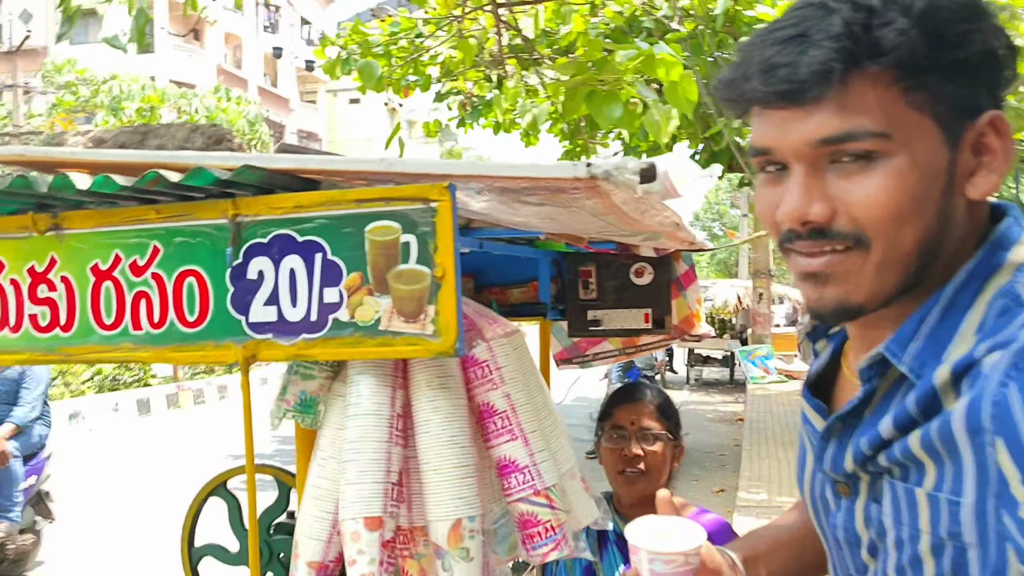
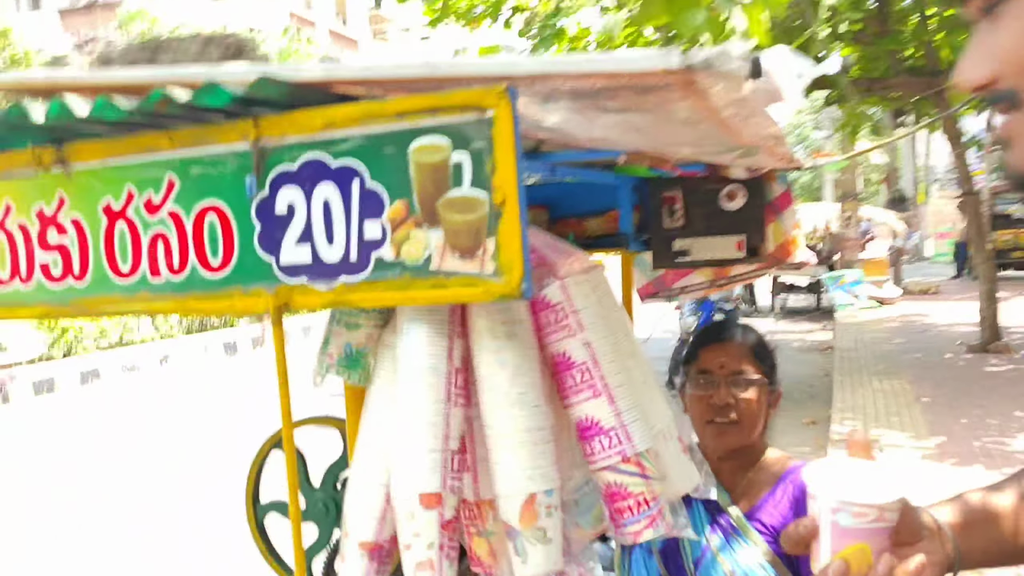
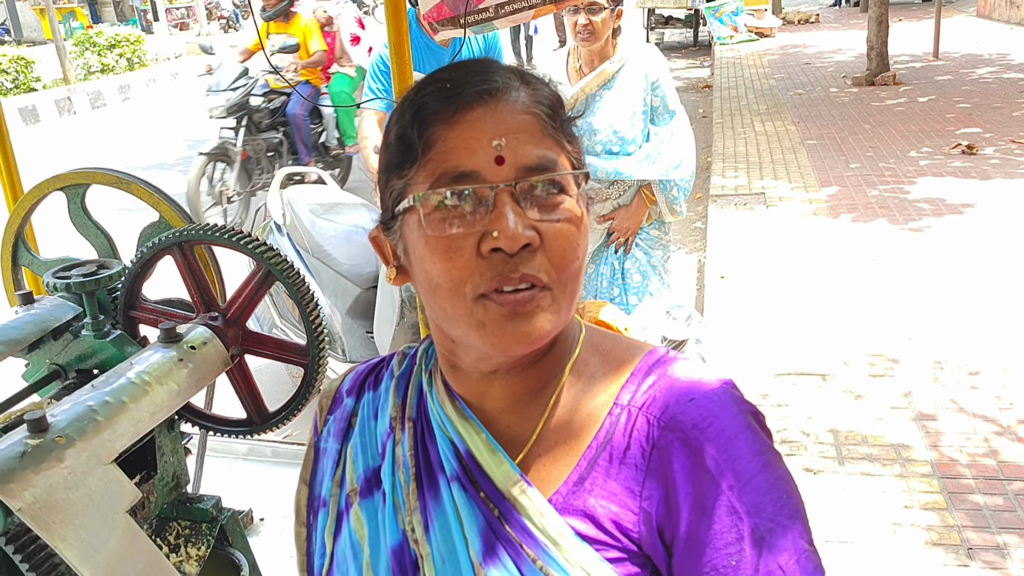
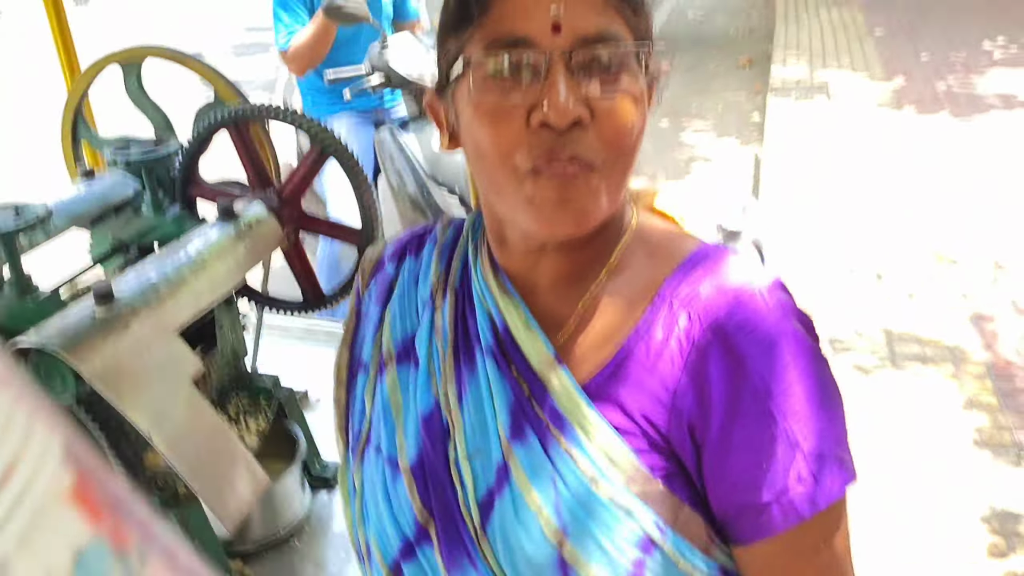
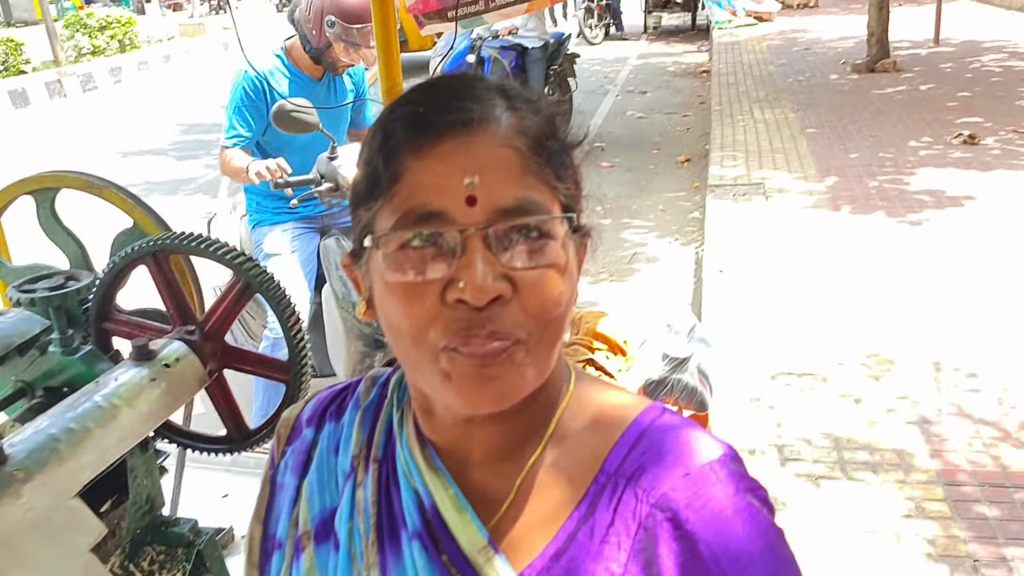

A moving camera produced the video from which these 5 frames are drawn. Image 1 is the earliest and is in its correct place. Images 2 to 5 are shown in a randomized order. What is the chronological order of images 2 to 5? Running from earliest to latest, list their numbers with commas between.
2, 4, 5, 3
